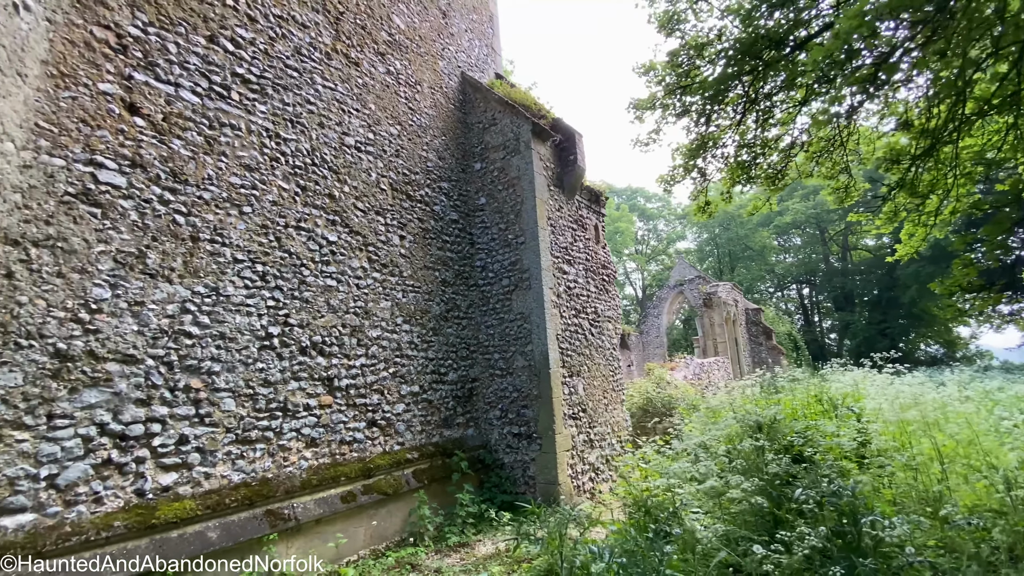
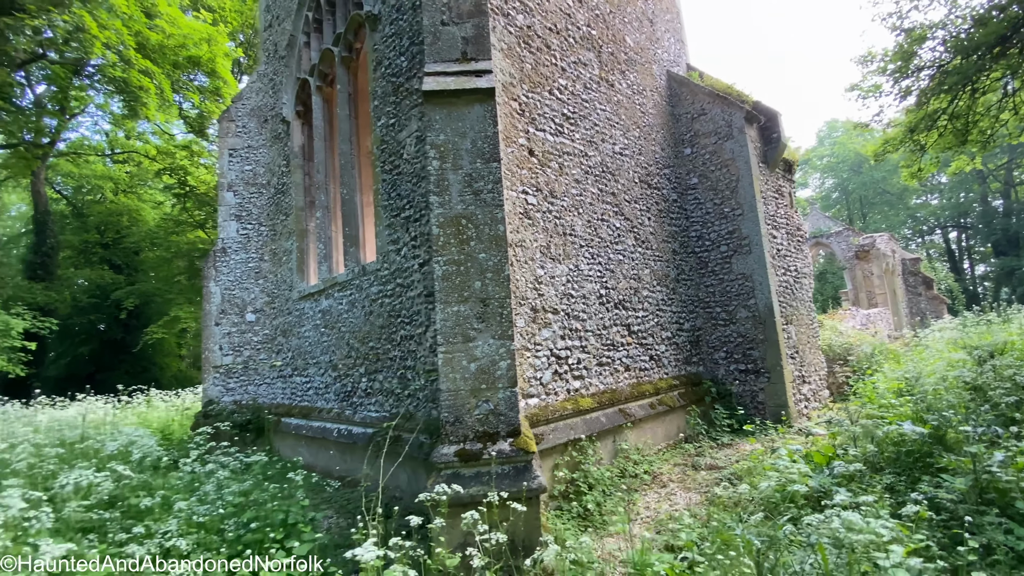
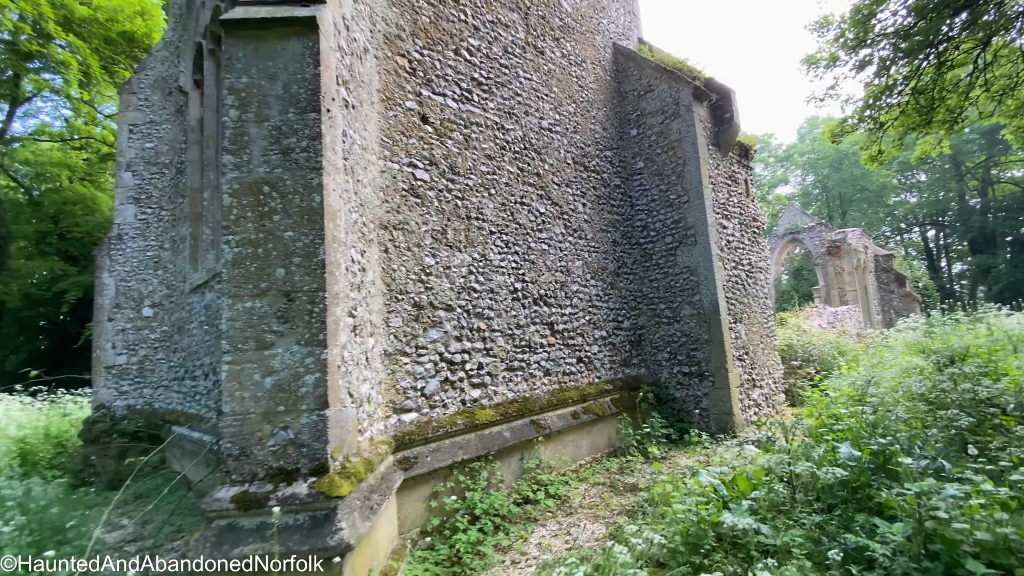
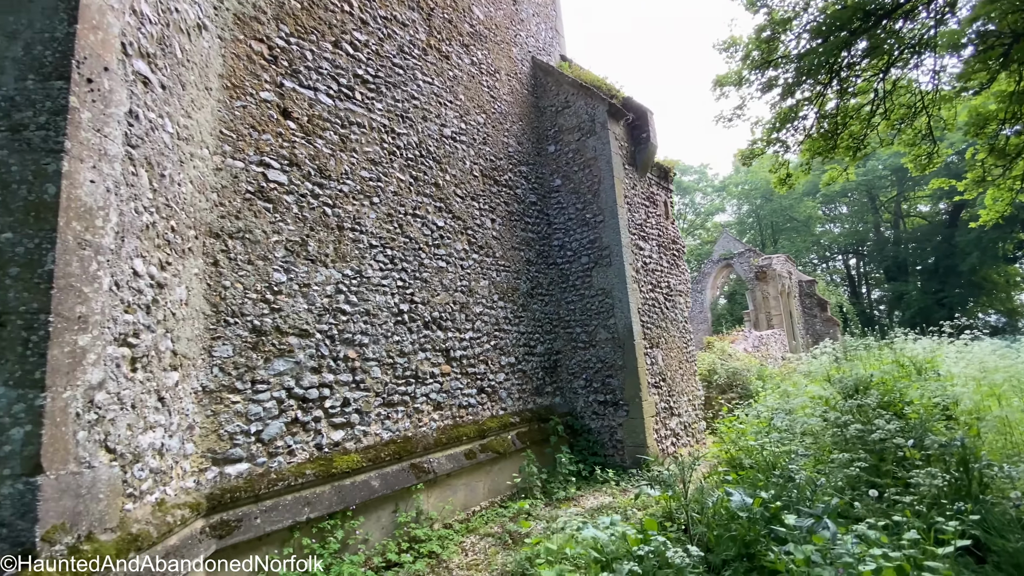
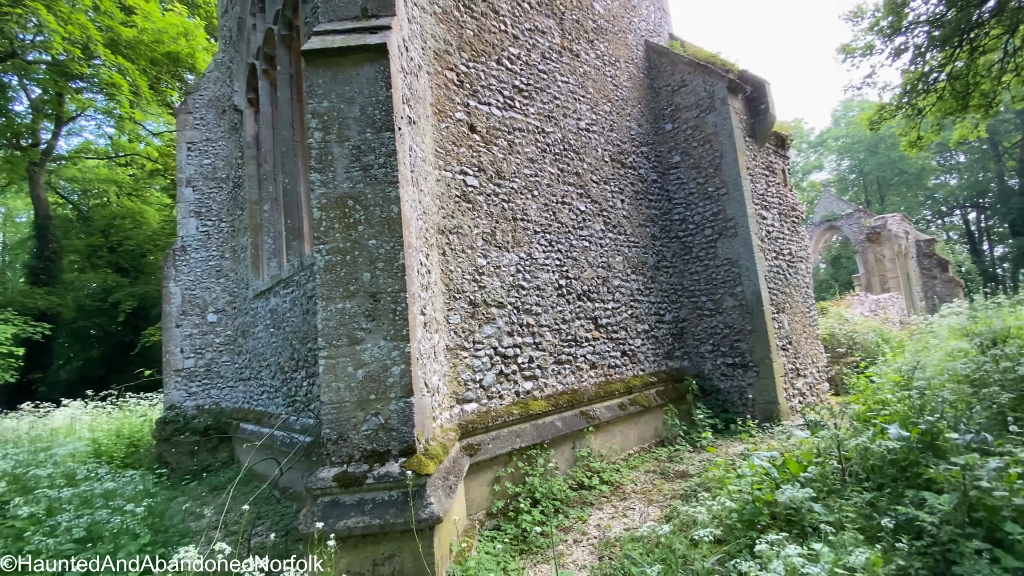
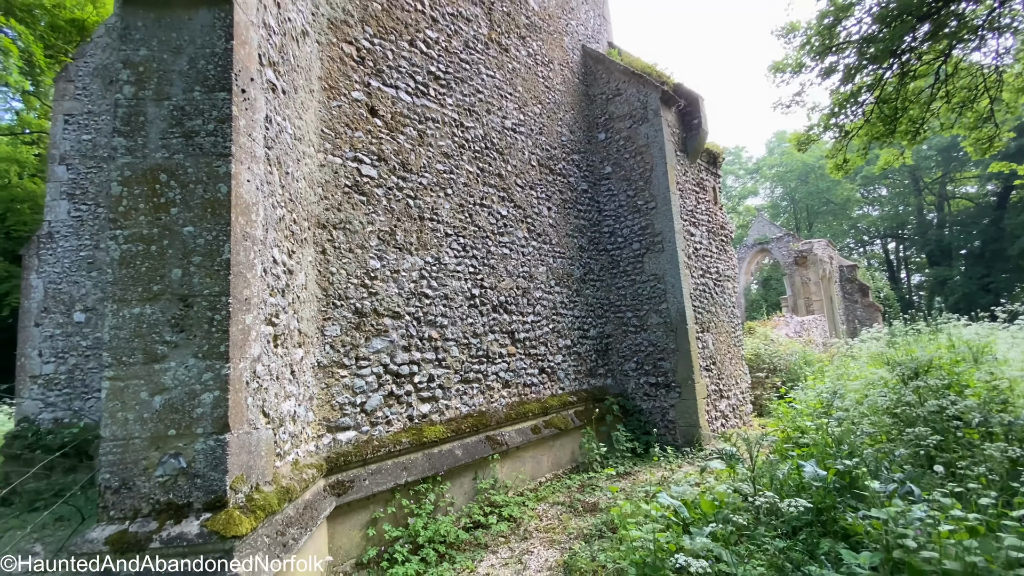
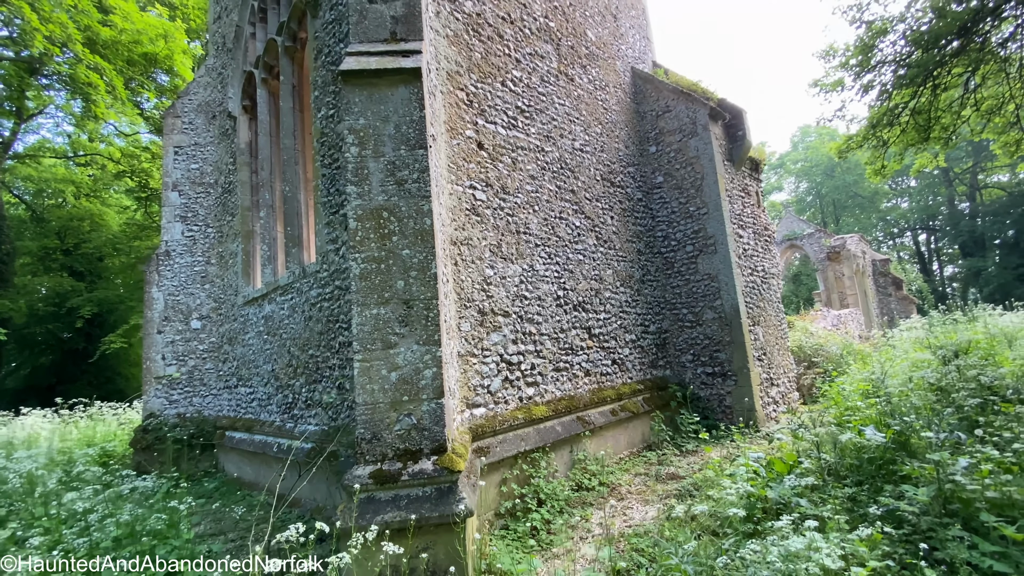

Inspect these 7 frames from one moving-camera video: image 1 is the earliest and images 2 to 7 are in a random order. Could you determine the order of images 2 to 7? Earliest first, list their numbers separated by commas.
4, 6, 3, 5, 7, 2
